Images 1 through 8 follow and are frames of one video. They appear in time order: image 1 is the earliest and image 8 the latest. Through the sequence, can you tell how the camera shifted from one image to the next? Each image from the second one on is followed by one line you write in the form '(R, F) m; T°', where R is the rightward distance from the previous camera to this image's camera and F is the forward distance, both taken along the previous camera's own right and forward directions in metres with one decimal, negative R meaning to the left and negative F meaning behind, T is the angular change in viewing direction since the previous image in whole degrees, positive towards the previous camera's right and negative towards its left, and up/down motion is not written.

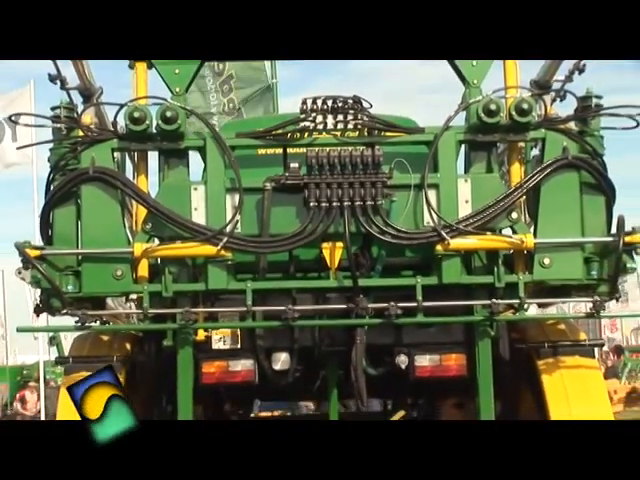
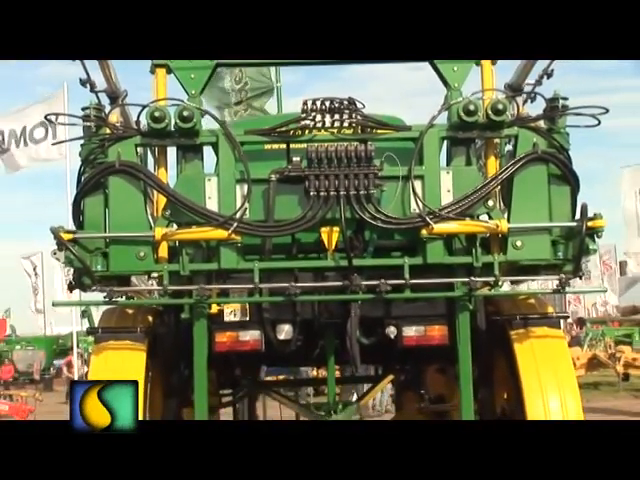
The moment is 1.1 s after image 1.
(+0.1, -0.6) m; -1°
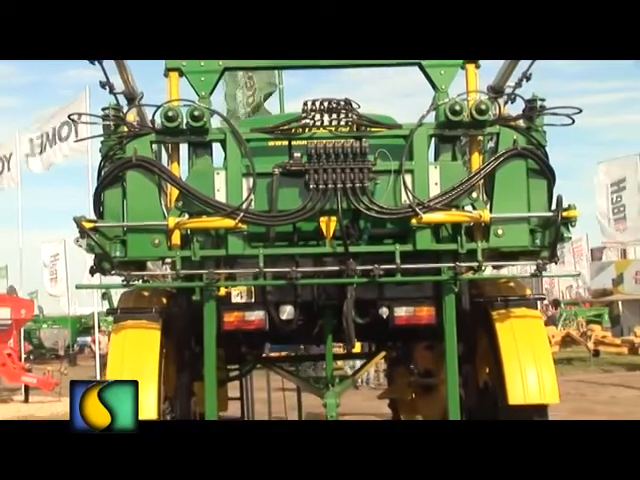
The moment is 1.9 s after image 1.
(+0.1, -0.5) m; 0°
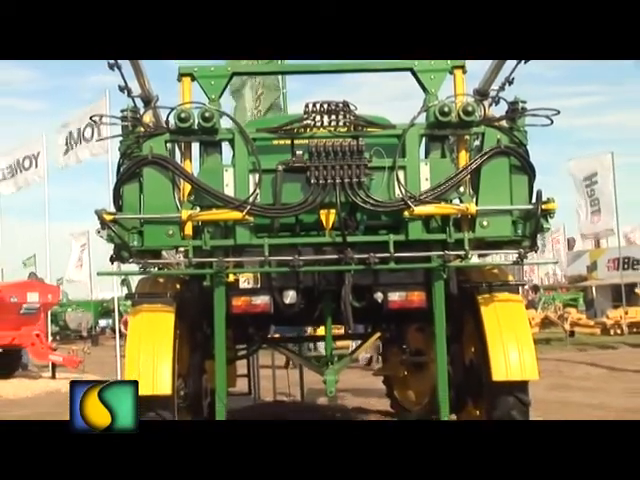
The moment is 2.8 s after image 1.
(+0.1, -0.5) m; -1°
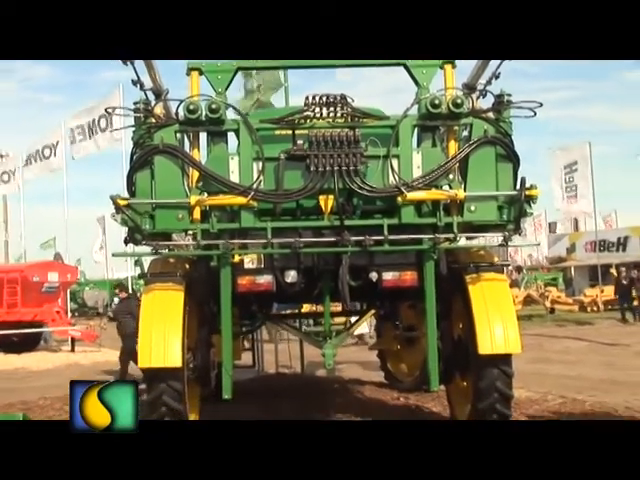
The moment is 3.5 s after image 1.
(0.0, -0.5) m; 0°
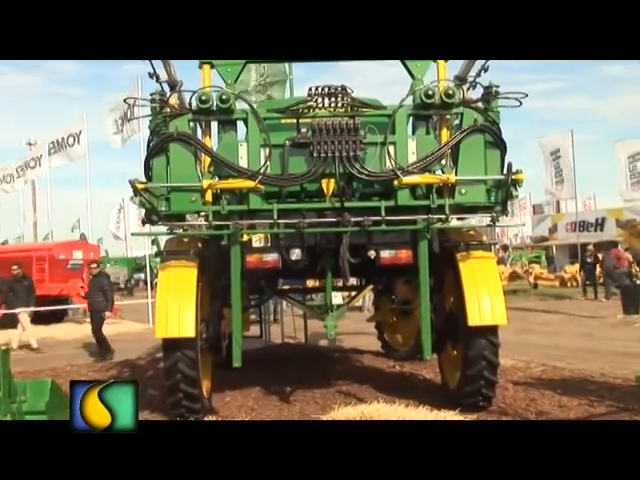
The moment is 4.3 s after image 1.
(+0.1, -0.6) m; -1°
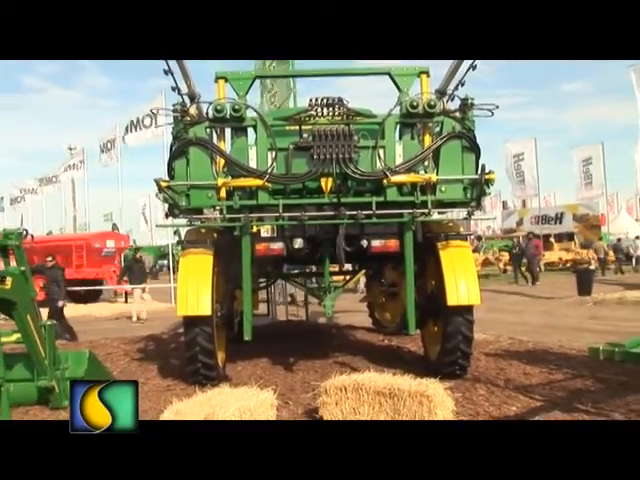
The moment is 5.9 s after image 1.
(+0.1, -1.1) m; 0°
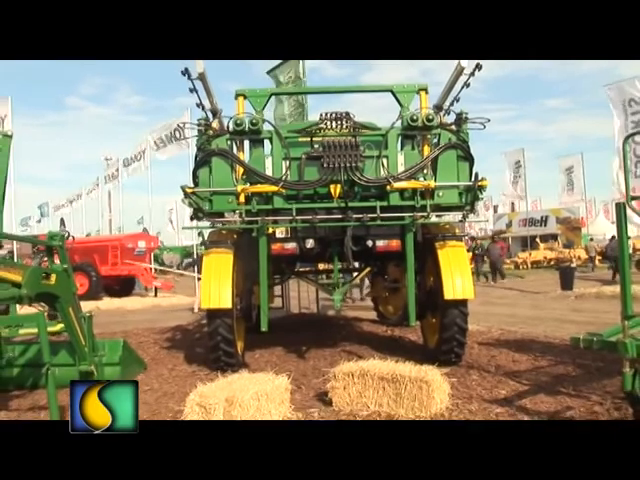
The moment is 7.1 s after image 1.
(+0.1, -0.9) m; -1°
